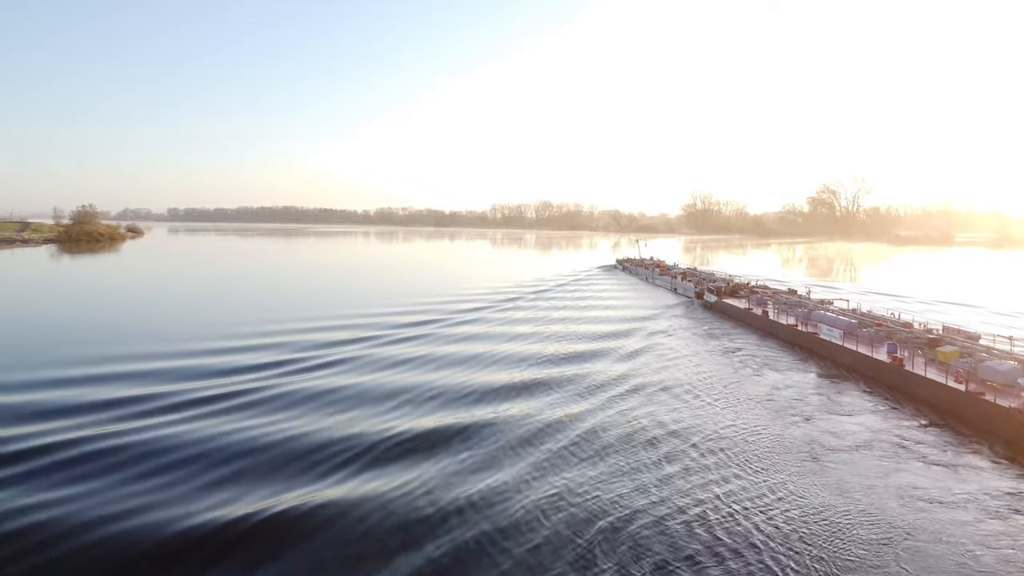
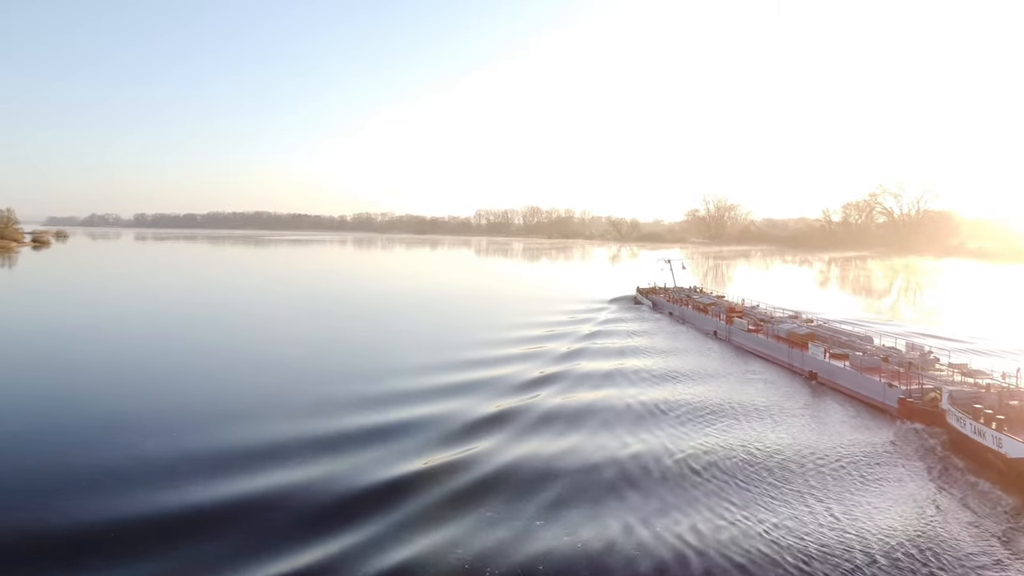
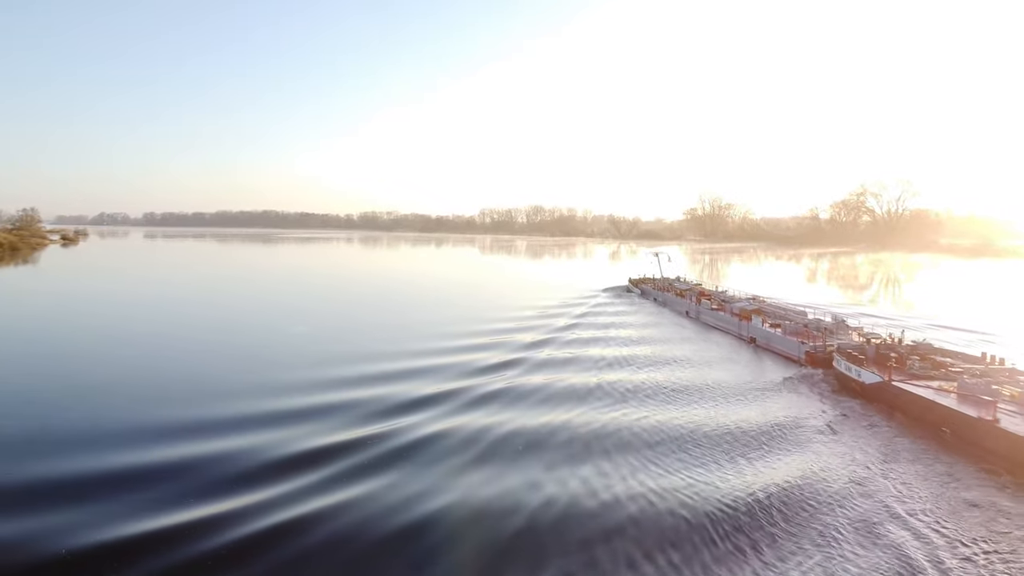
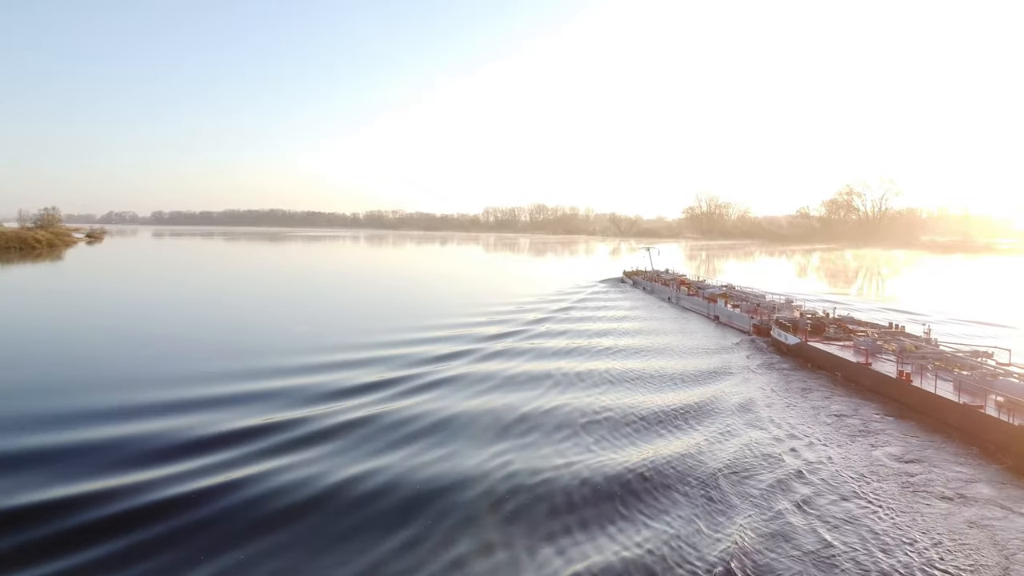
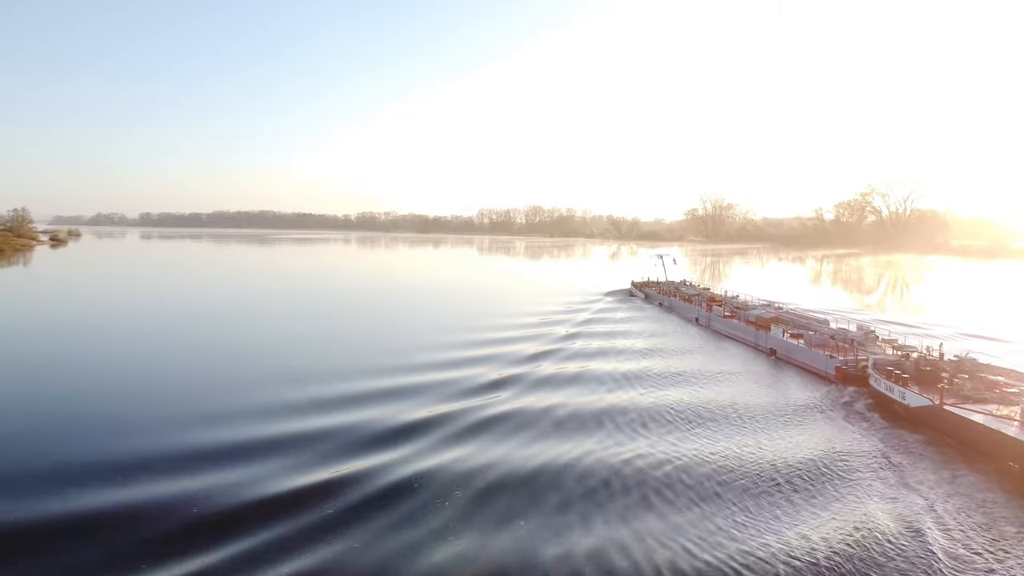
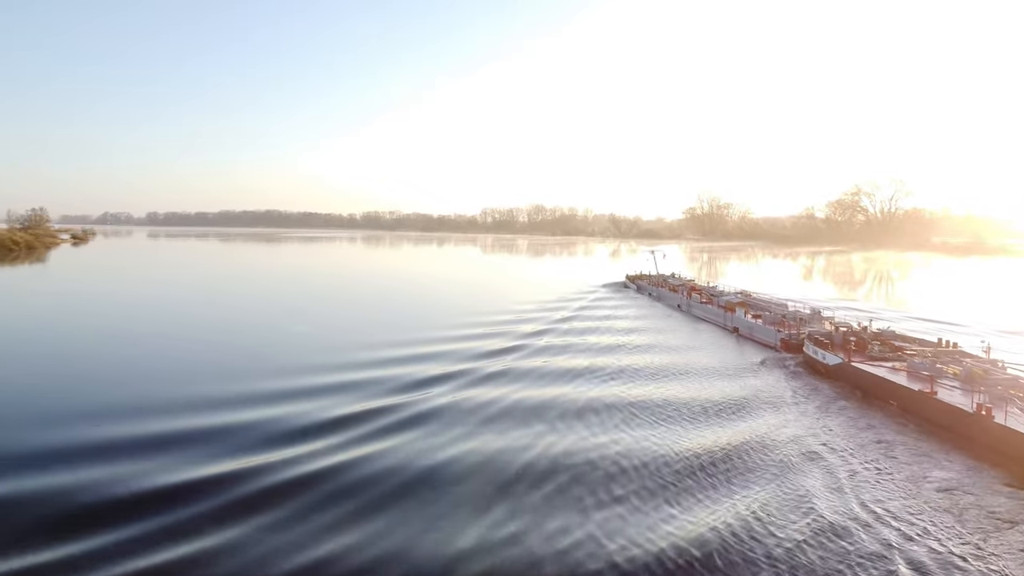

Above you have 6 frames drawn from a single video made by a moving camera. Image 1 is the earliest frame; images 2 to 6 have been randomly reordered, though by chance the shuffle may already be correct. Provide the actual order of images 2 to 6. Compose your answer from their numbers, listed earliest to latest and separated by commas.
4, 6, 3, 5, 2
